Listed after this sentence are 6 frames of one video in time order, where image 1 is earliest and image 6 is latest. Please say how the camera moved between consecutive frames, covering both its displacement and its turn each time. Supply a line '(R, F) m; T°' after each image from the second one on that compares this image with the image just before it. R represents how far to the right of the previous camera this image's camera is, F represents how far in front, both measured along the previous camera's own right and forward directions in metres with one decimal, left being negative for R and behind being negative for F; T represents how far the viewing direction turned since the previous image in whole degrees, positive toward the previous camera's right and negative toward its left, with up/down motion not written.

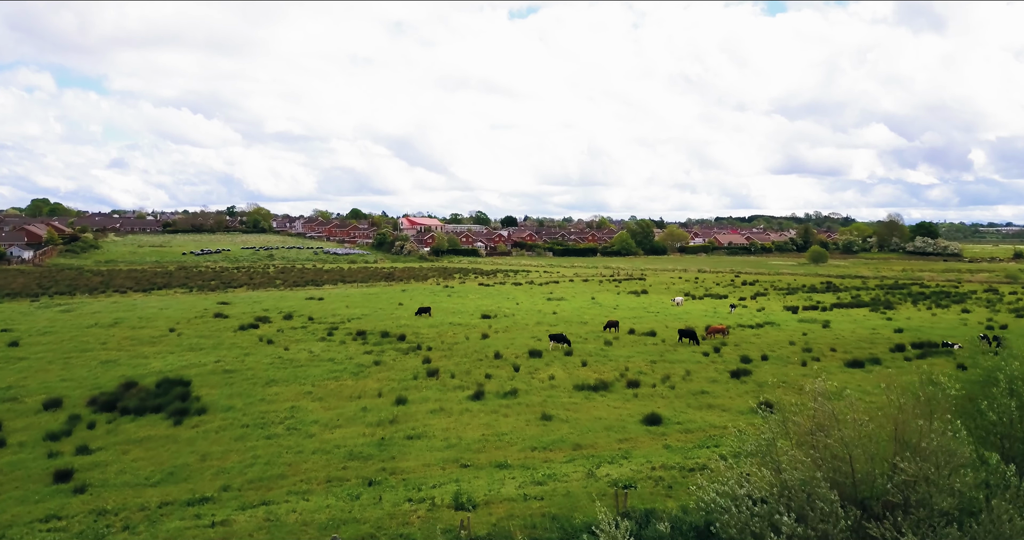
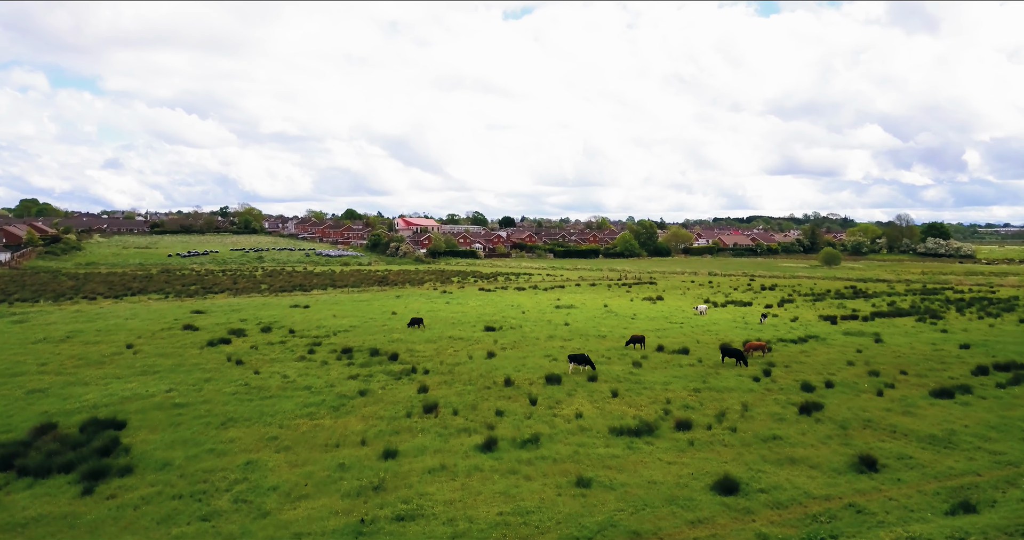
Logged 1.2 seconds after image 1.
(-0.6, +4.9) m; 0°
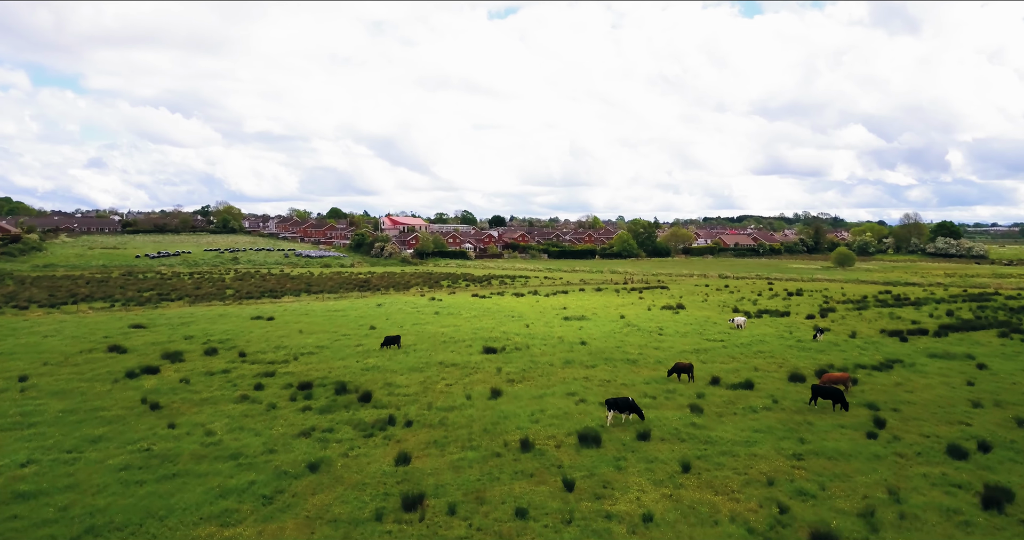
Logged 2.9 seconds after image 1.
(-0.7, +7.4) m; +1°
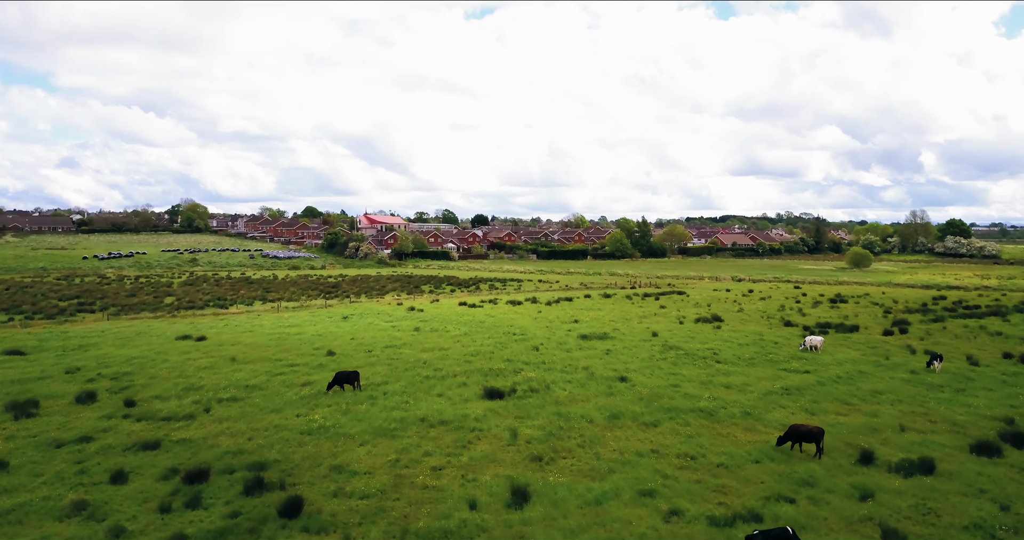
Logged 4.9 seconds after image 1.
(-1.0, +9.4) m; +2°
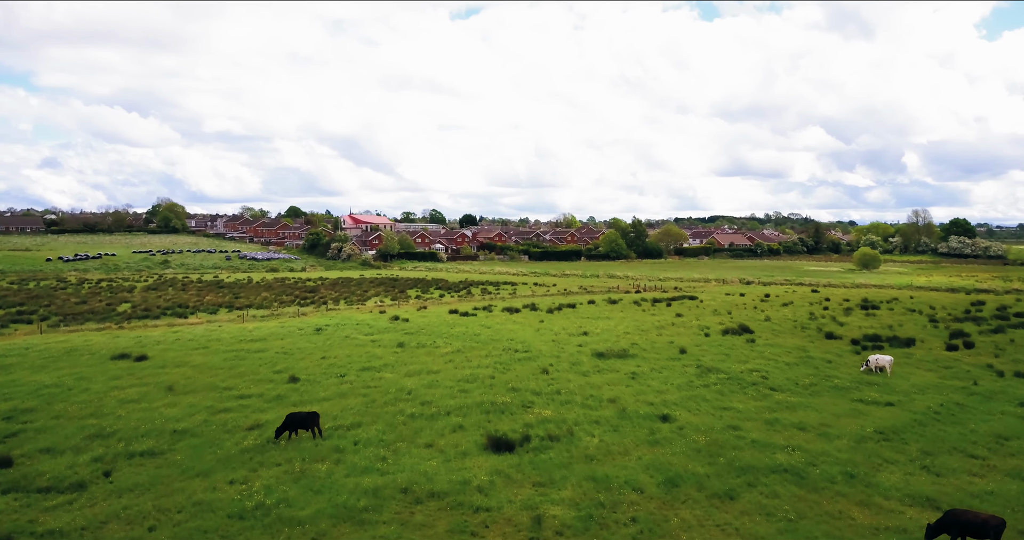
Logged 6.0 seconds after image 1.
(-0.5, +5.3) m; +1°
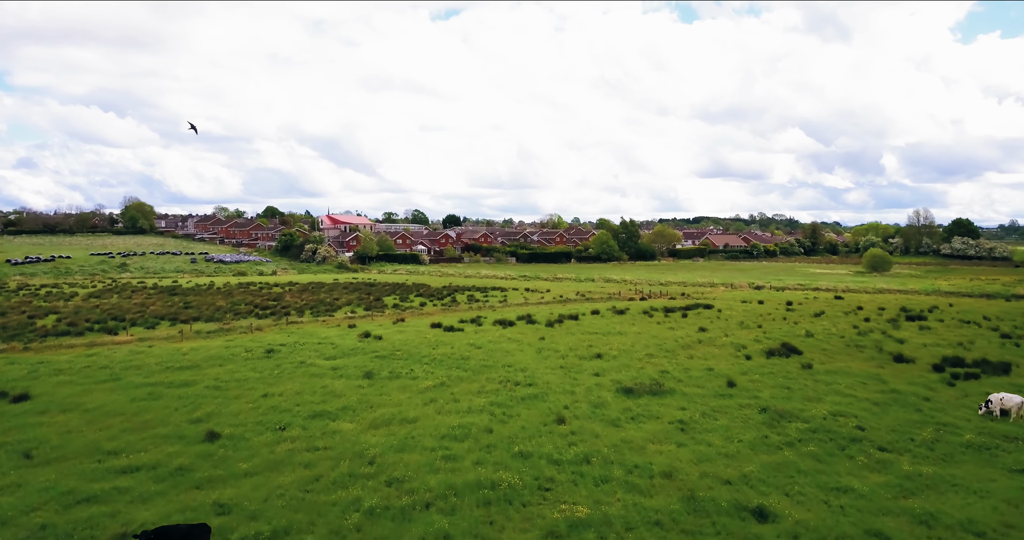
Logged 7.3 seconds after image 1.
(-0.5, +6.5) m; +1°
